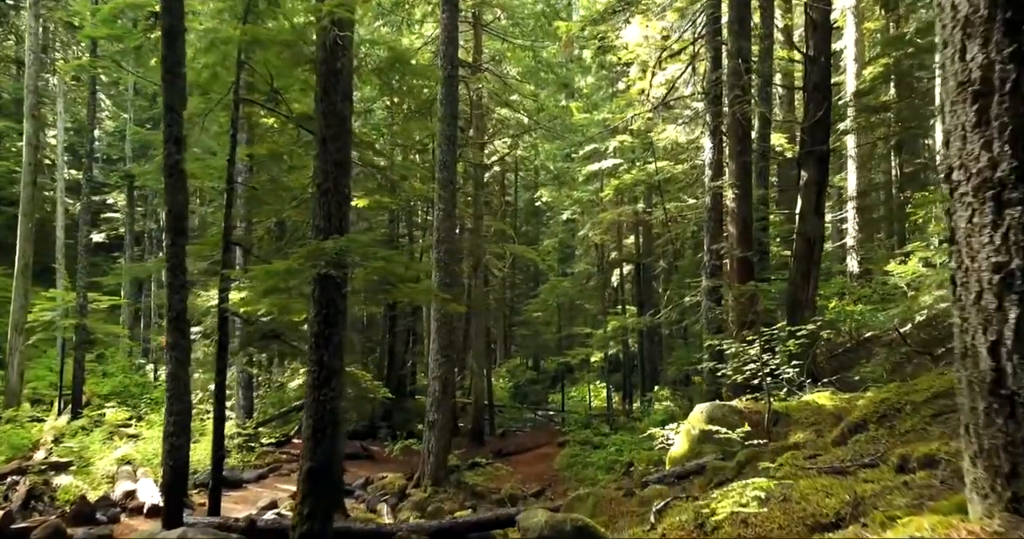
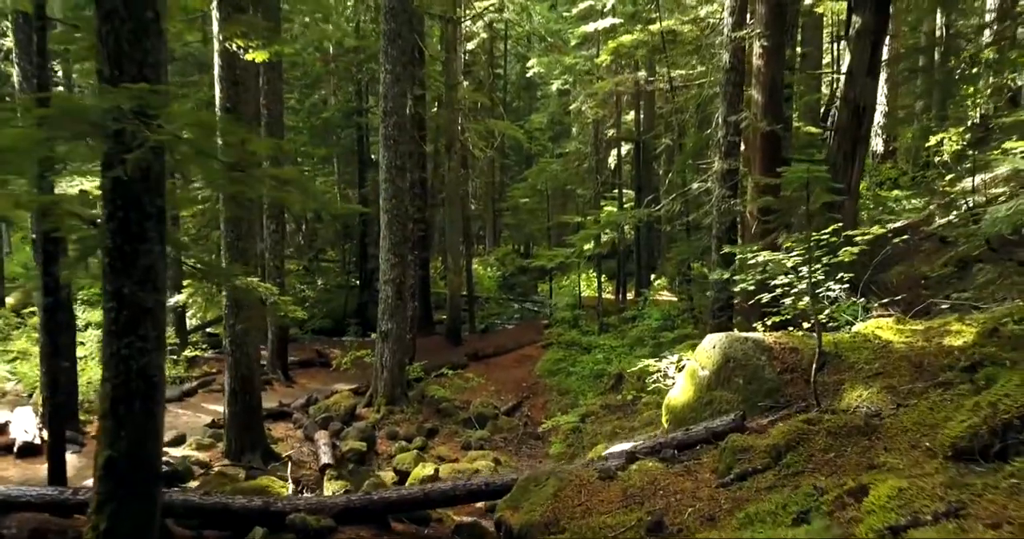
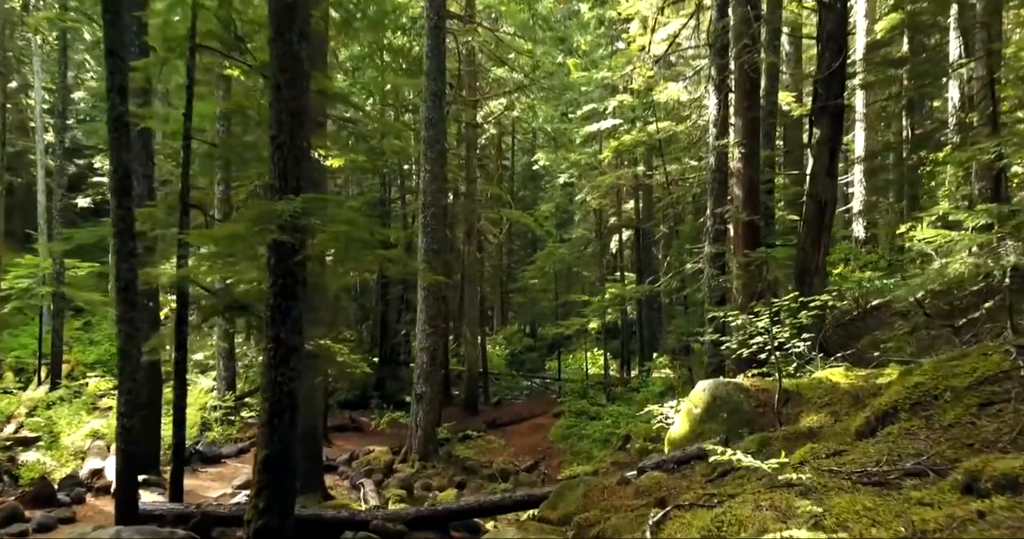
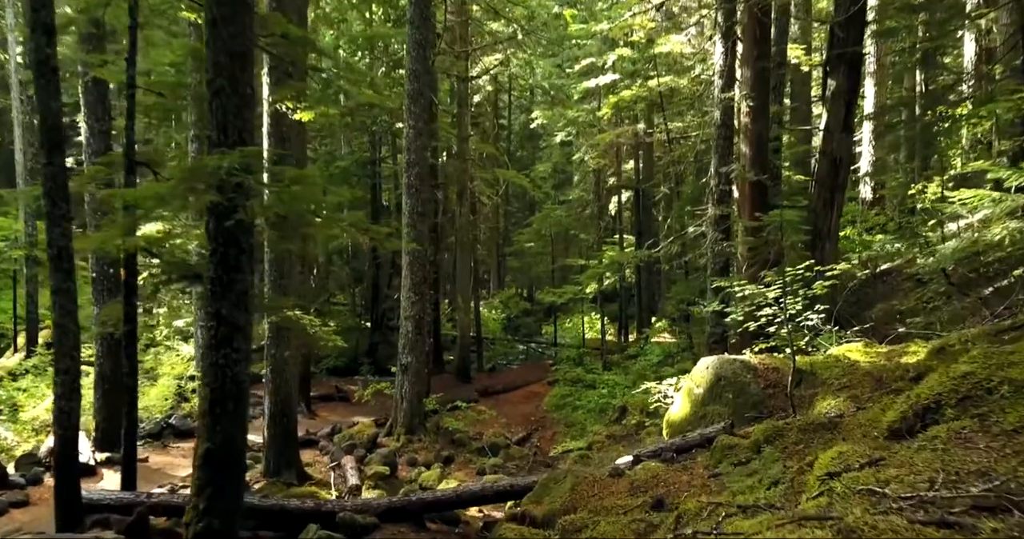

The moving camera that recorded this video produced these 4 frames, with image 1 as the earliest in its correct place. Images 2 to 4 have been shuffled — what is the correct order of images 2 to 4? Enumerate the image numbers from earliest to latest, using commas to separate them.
3, 4, 2
